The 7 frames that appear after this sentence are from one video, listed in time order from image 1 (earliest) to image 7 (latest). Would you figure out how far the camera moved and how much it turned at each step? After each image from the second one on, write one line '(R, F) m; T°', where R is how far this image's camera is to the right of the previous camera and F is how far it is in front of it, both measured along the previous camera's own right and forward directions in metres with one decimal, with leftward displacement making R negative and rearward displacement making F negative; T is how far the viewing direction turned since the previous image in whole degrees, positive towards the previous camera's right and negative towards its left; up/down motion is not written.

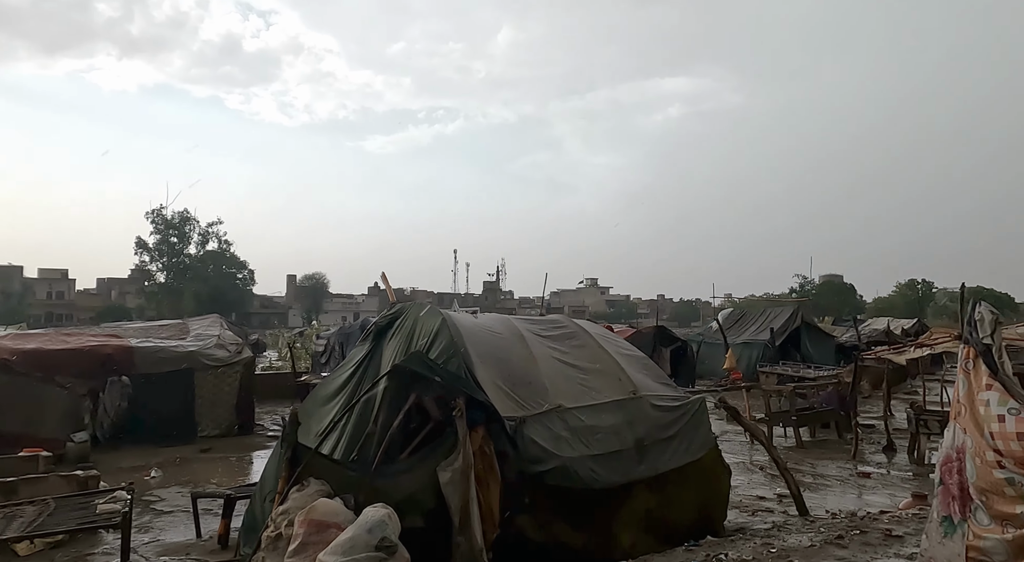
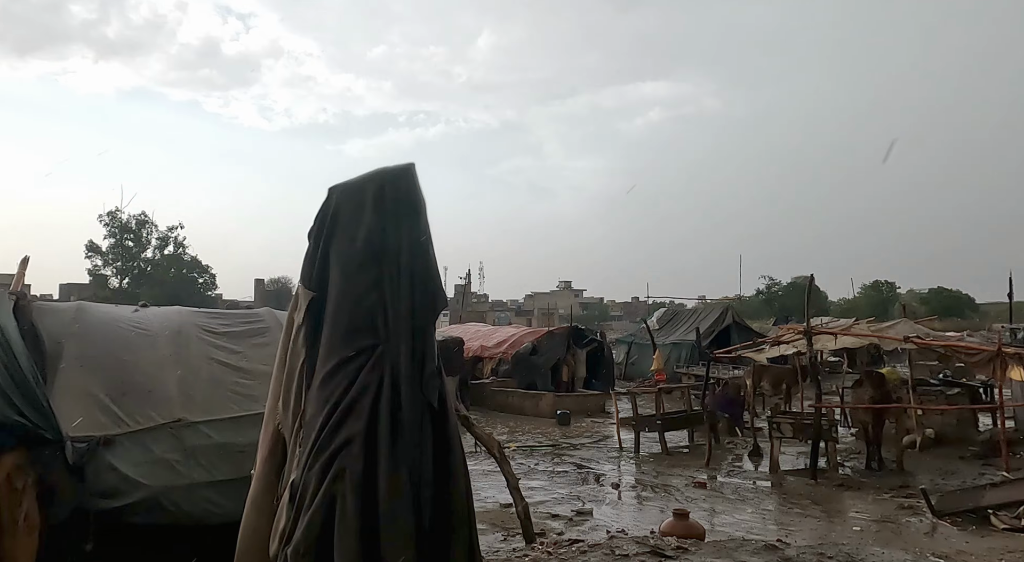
(+2.5, +1.1) m; +2°
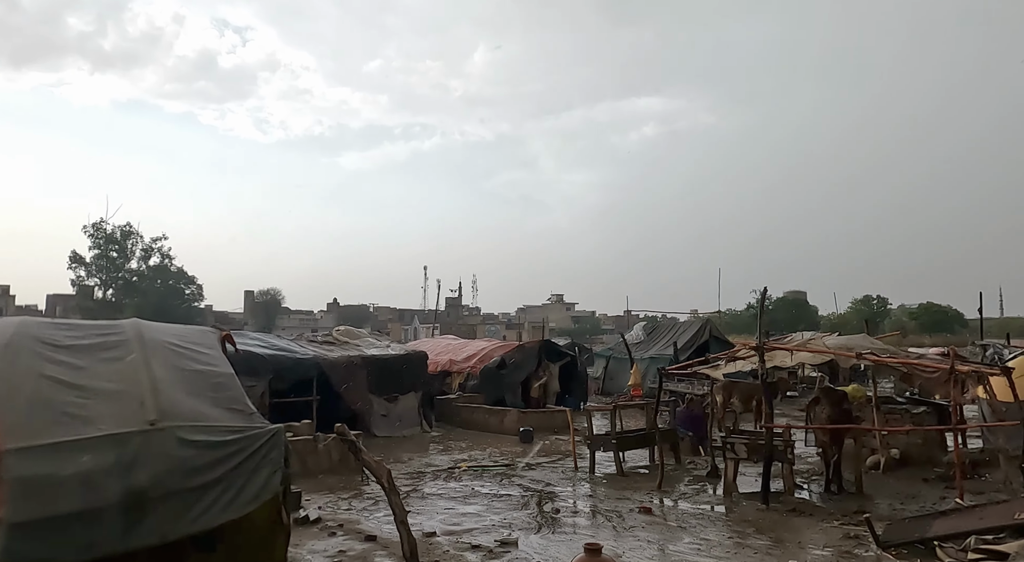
(+0.8, +0.6) m; +1°
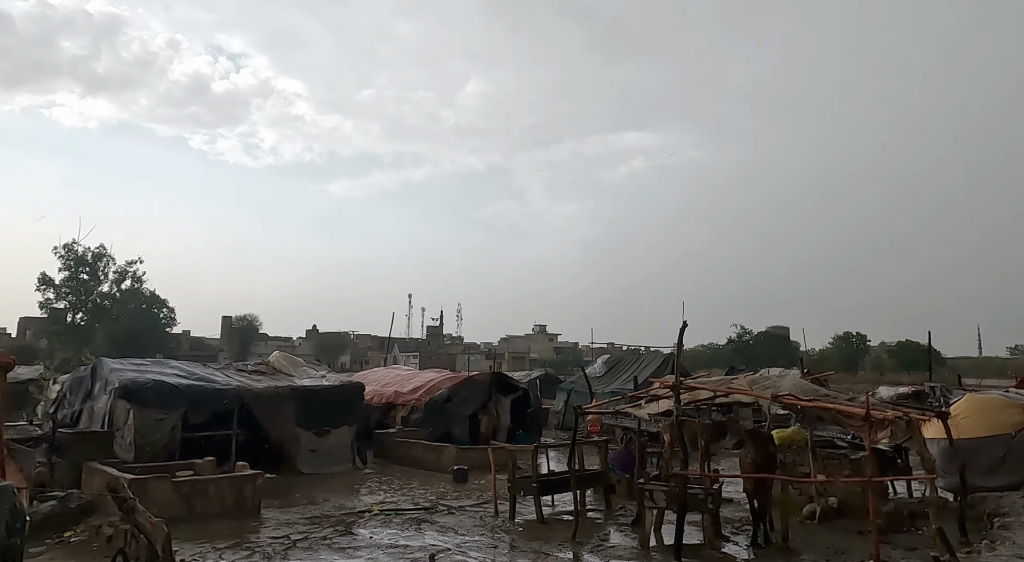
(+1.2, +0.8) m; +1°
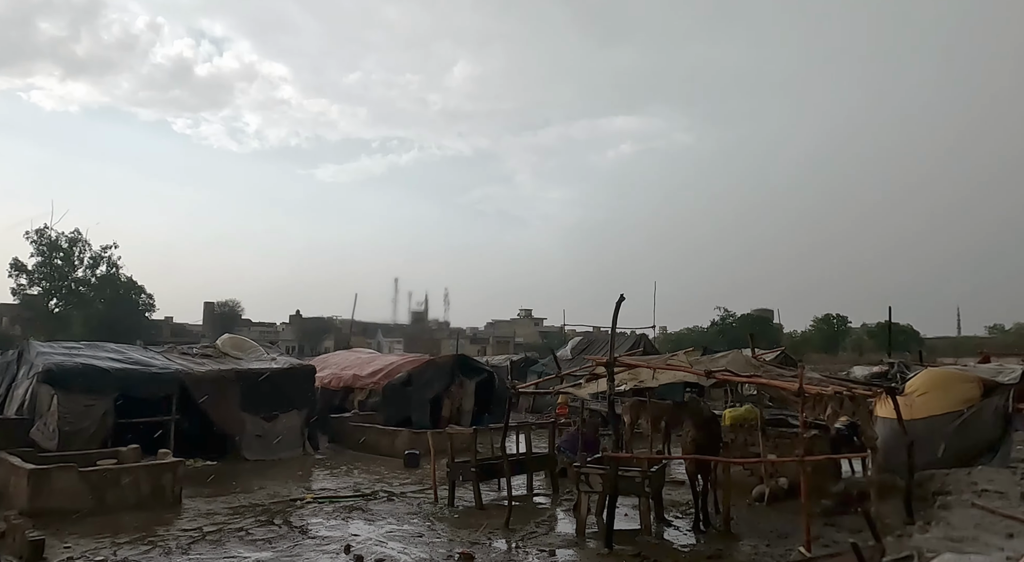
(+0.8, +0.7) m; +1°
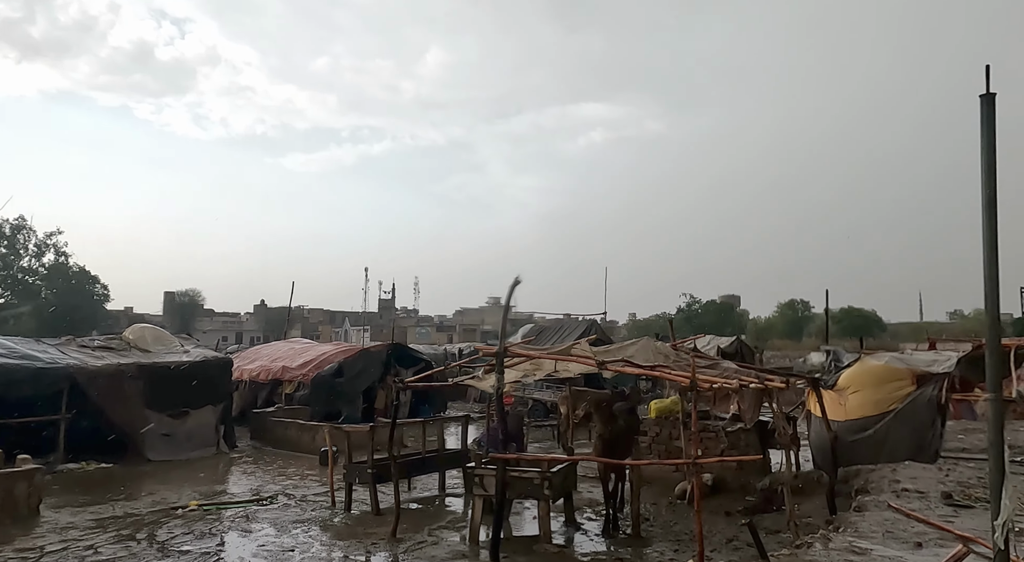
(+1.1, +1.0) m; +3°
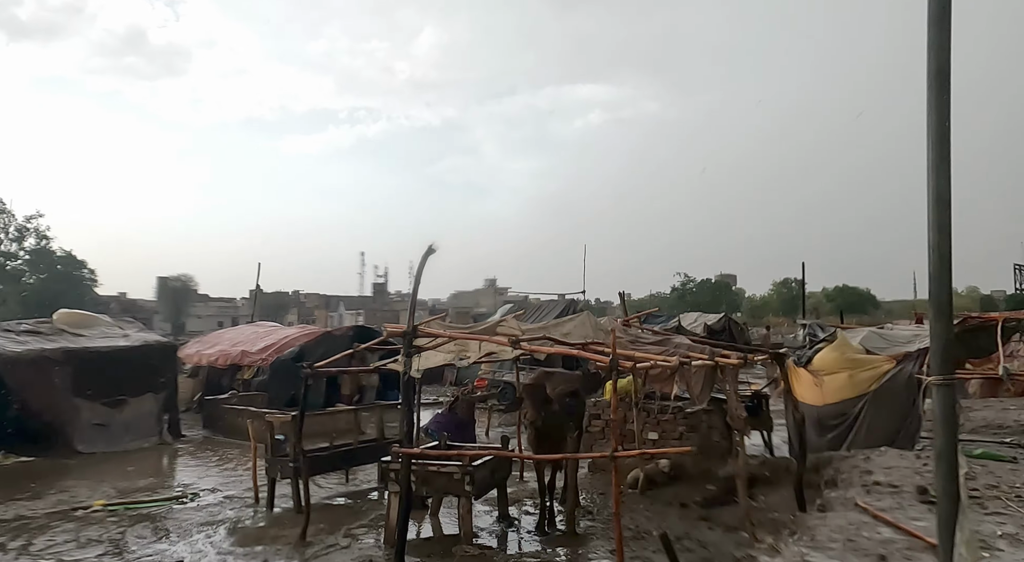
(+0.9, +1.2) m; 0°
